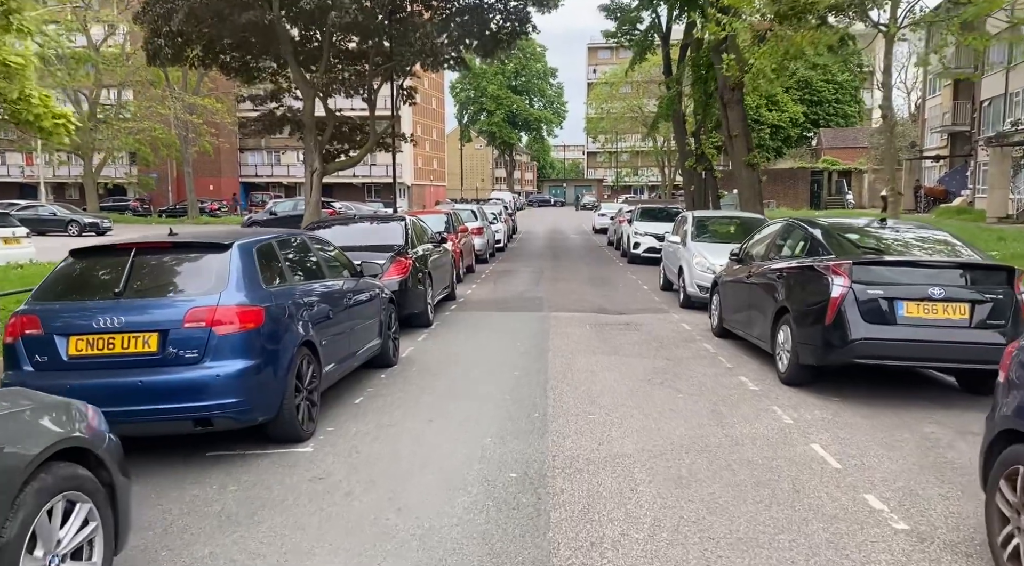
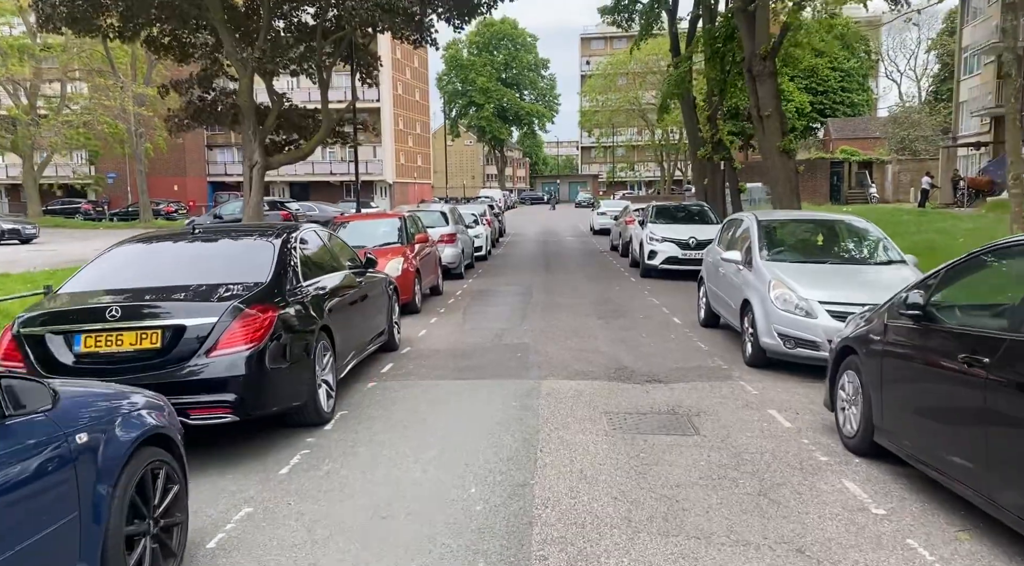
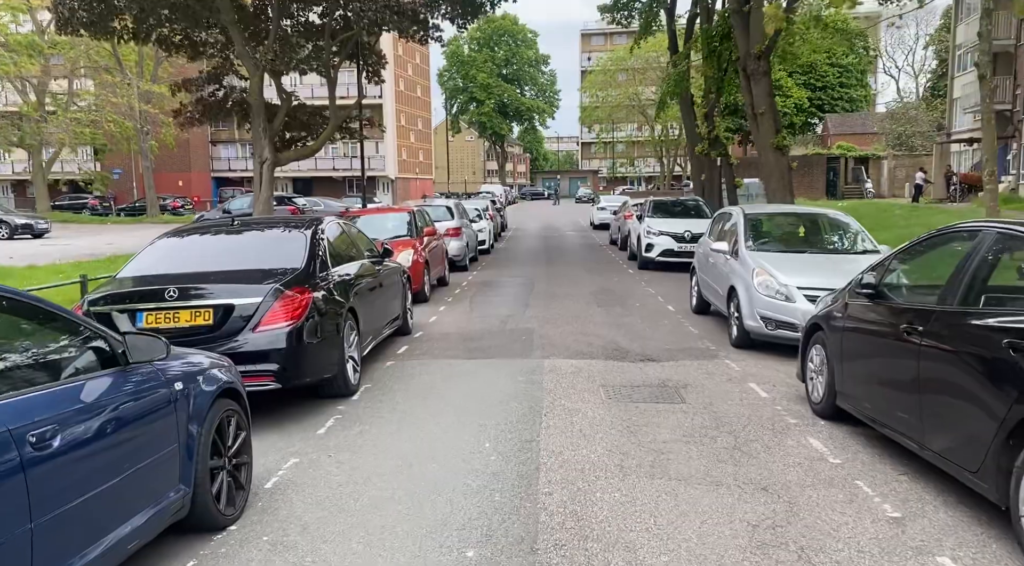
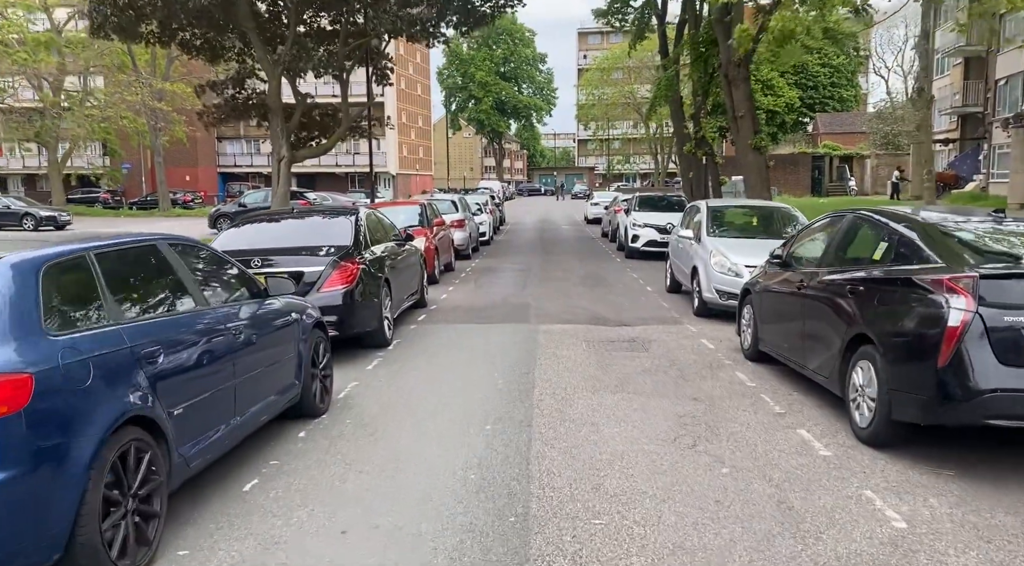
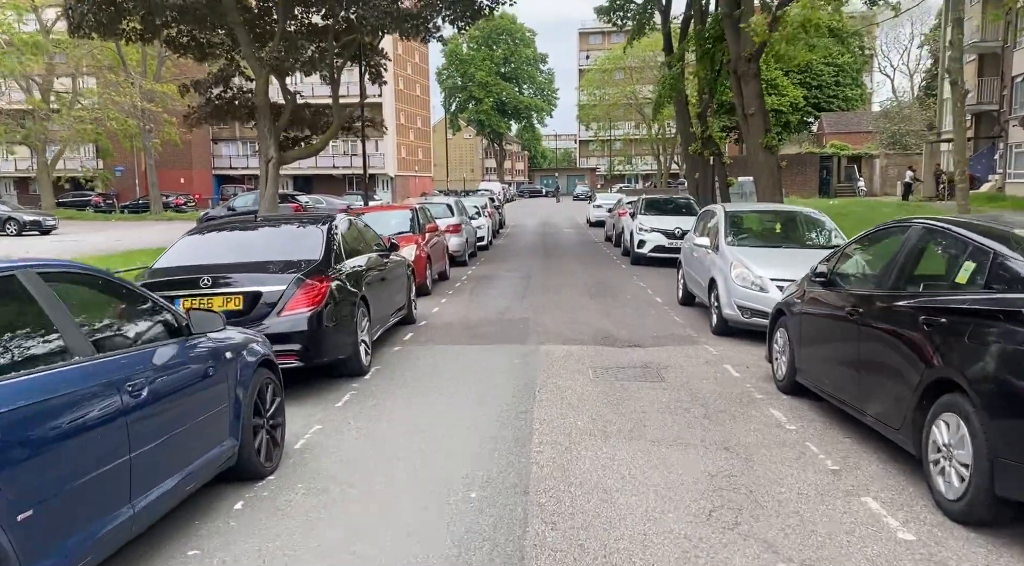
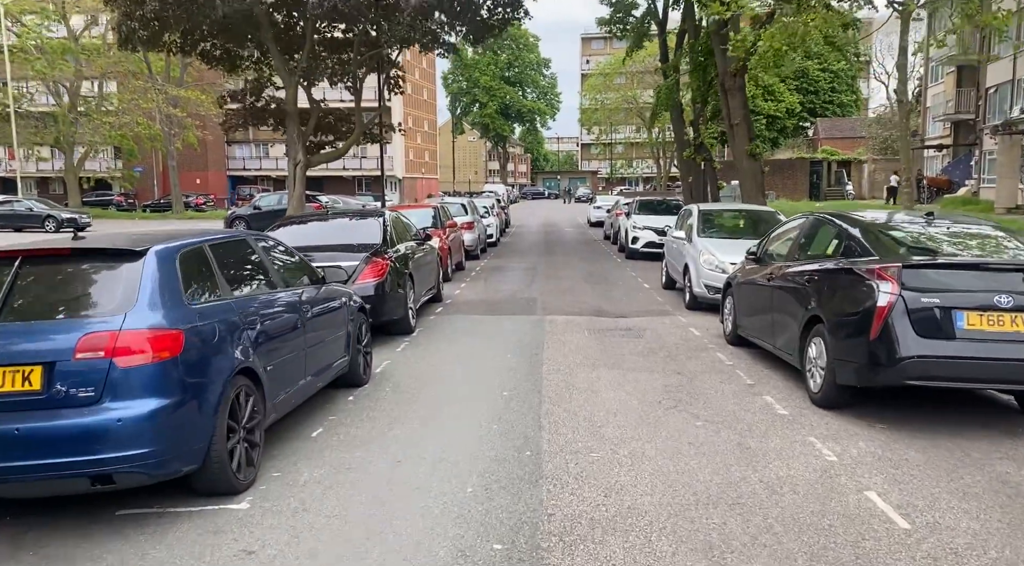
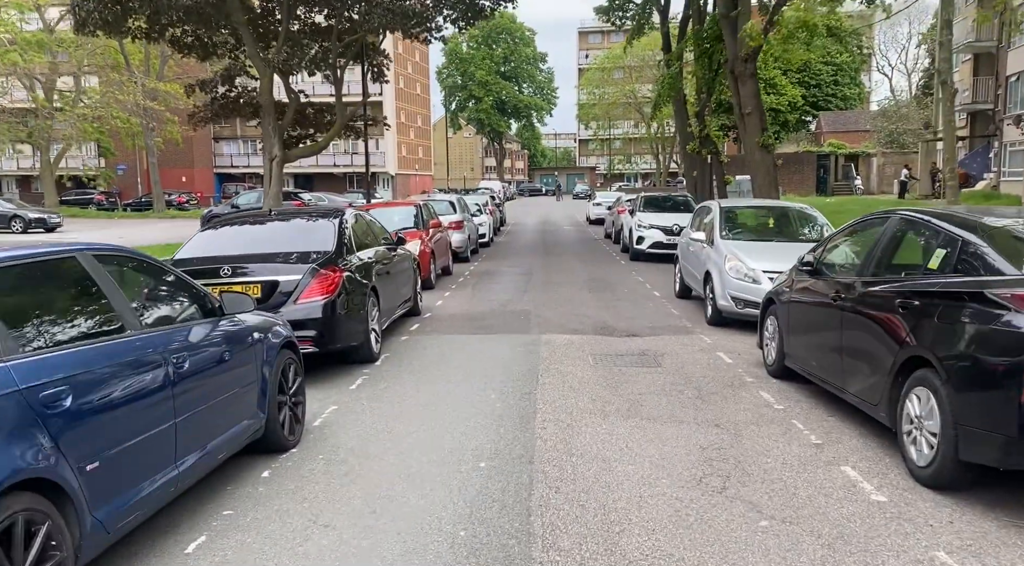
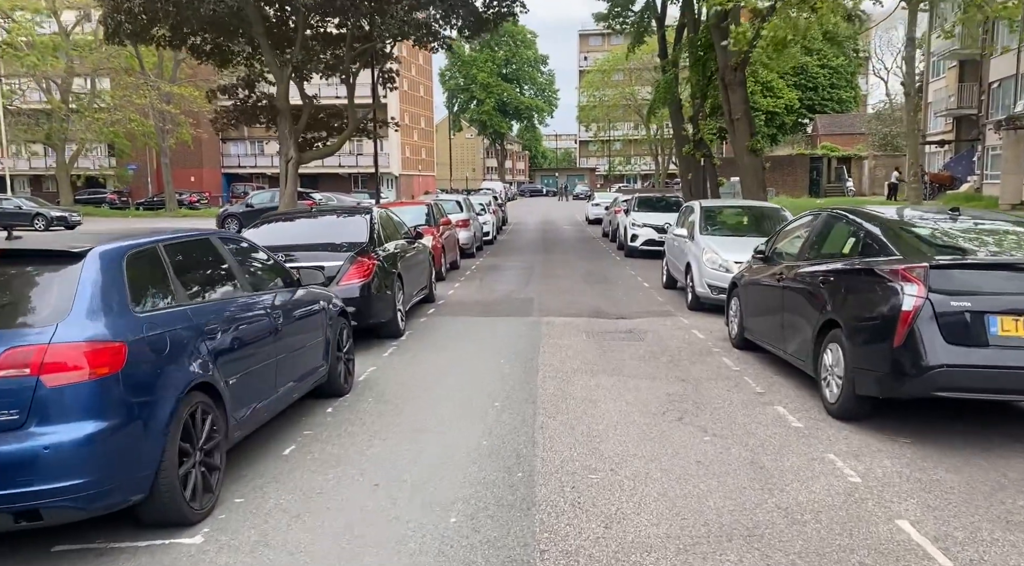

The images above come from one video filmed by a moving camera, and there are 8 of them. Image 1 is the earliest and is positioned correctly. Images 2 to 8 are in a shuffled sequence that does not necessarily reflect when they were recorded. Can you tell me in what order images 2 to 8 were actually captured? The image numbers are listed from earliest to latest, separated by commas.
6, 8, 4, 7, 5, 3, 2
